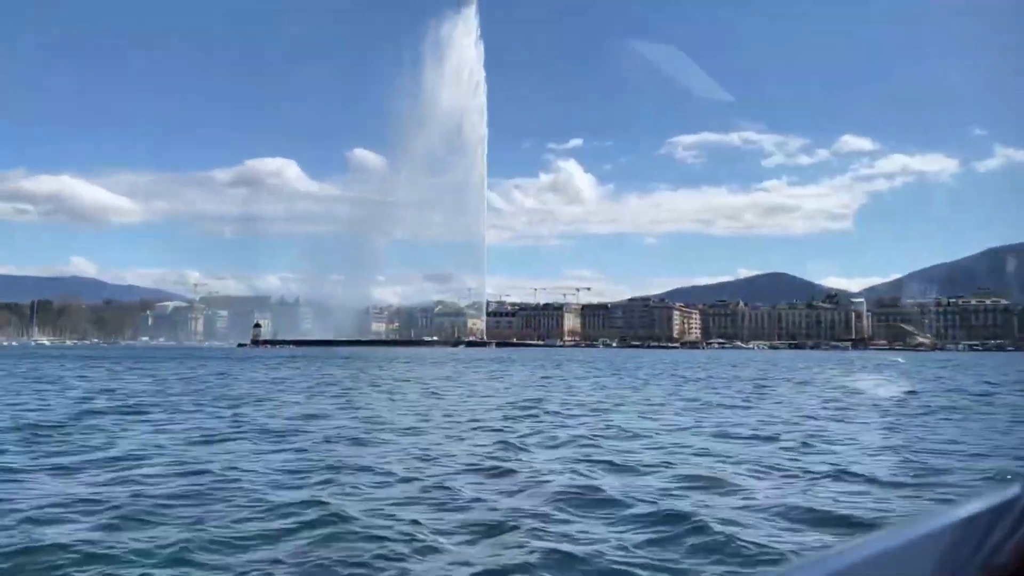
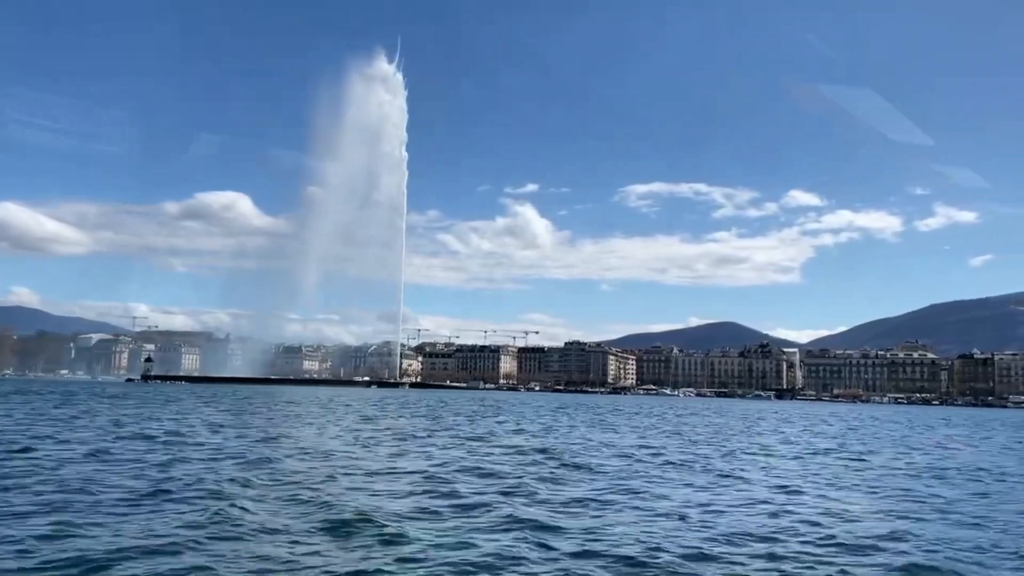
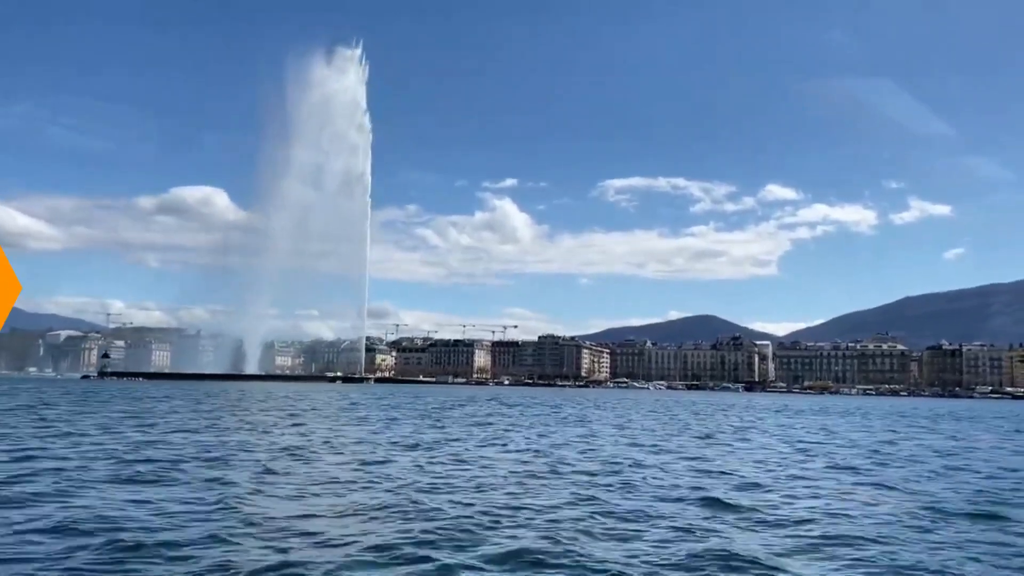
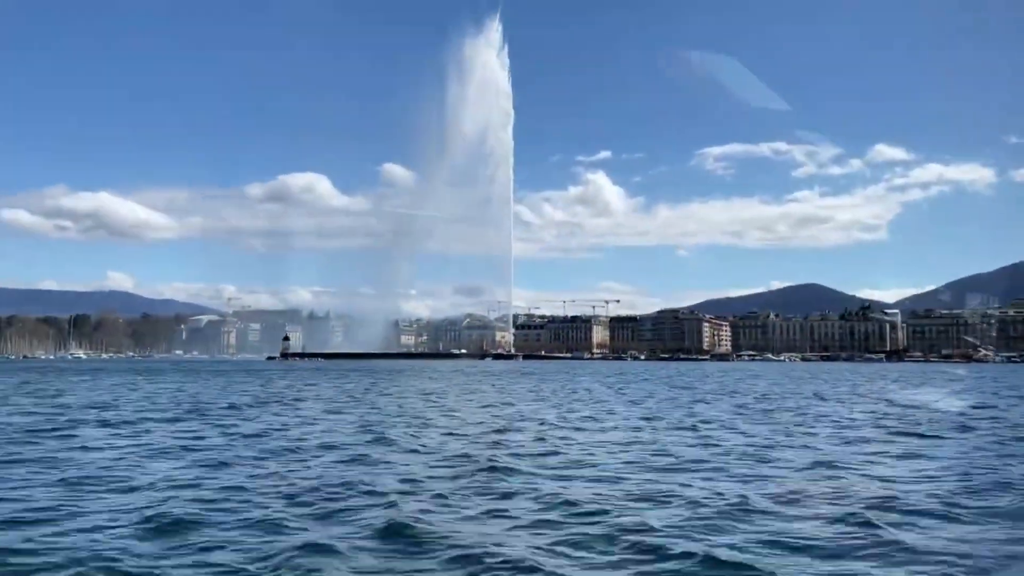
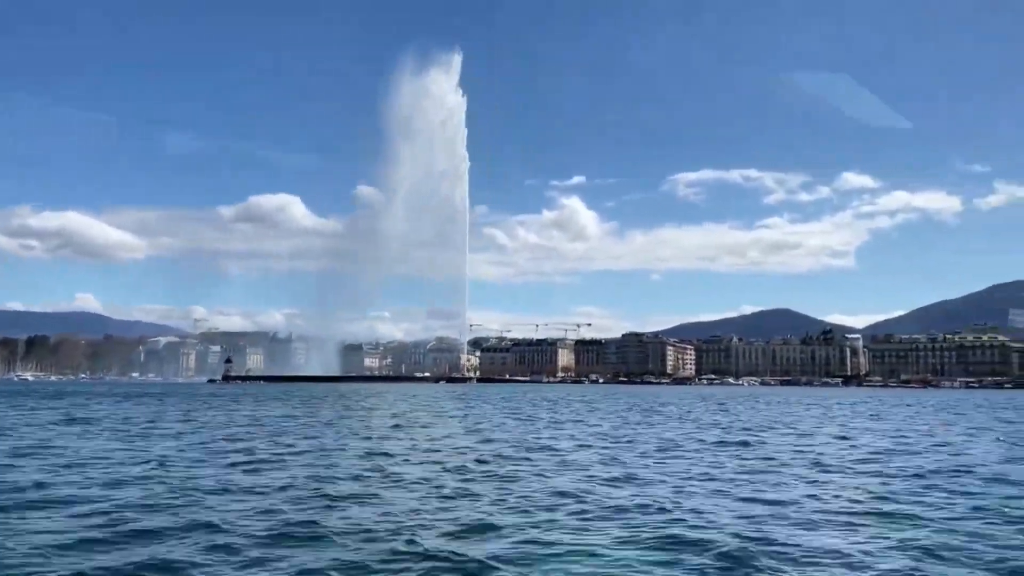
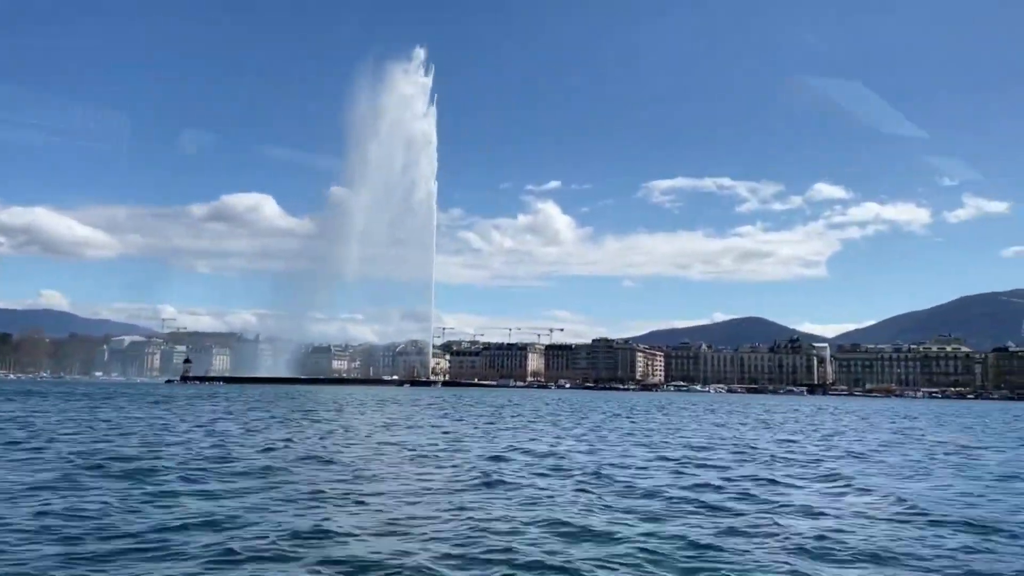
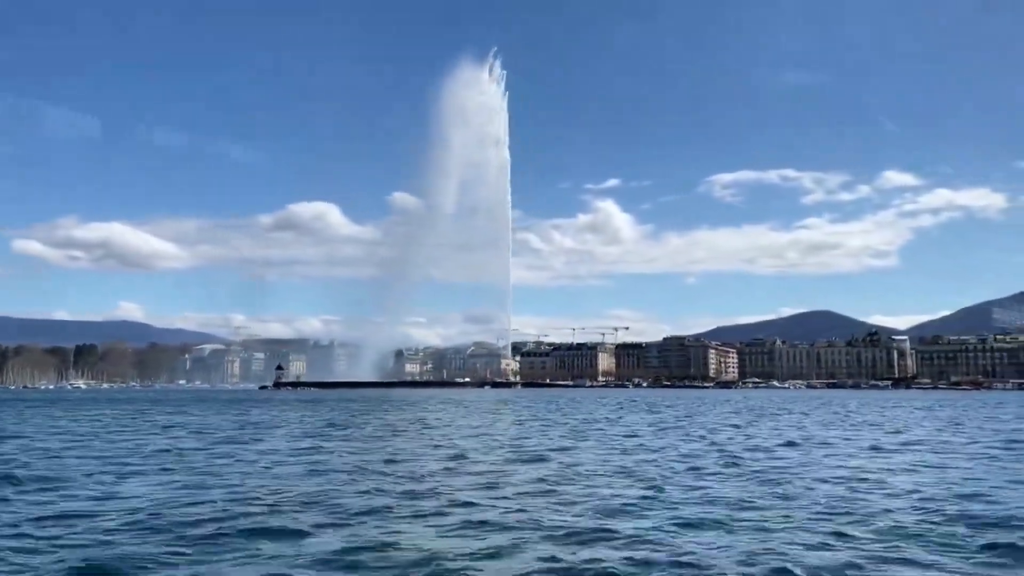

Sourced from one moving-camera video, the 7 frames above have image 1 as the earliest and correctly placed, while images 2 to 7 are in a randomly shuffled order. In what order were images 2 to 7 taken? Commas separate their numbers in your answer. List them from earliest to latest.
4, 7, 5, 6, 2, 3
